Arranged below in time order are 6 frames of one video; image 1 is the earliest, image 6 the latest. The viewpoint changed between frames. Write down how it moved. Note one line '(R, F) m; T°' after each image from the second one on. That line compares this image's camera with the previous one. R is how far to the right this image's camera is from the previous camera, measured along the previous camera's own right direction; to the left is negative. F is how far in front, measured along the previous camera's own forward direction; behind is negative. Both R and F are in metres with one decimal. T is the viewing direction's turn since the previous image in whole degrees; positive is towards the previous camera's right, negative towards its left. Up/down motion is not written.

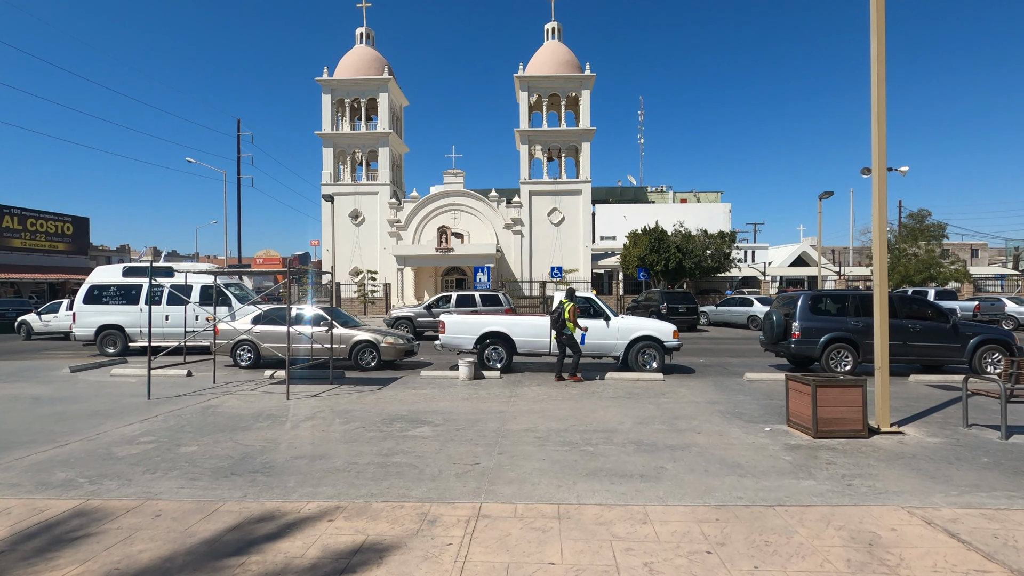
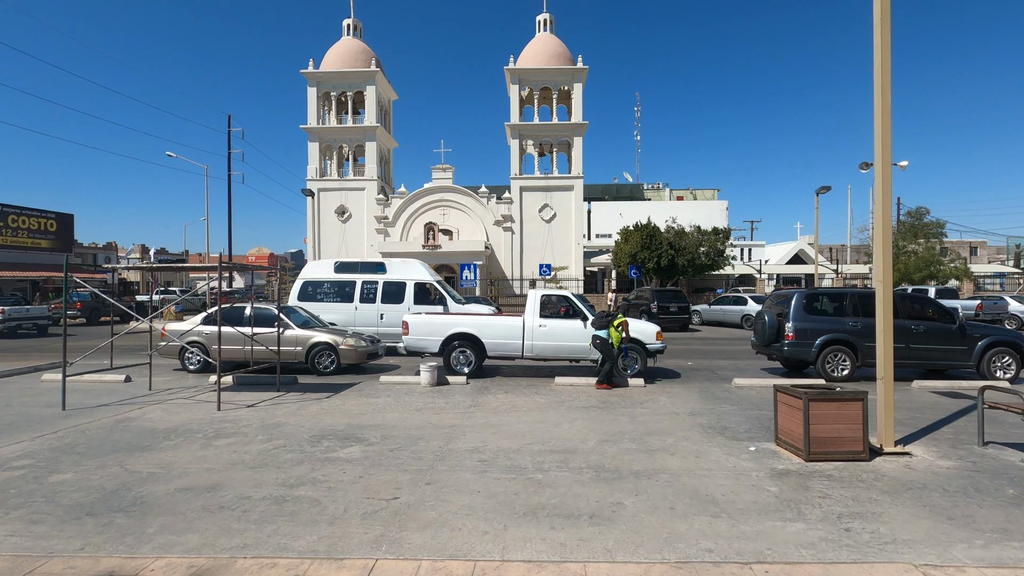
(+0.6, +1.0) m; 0°
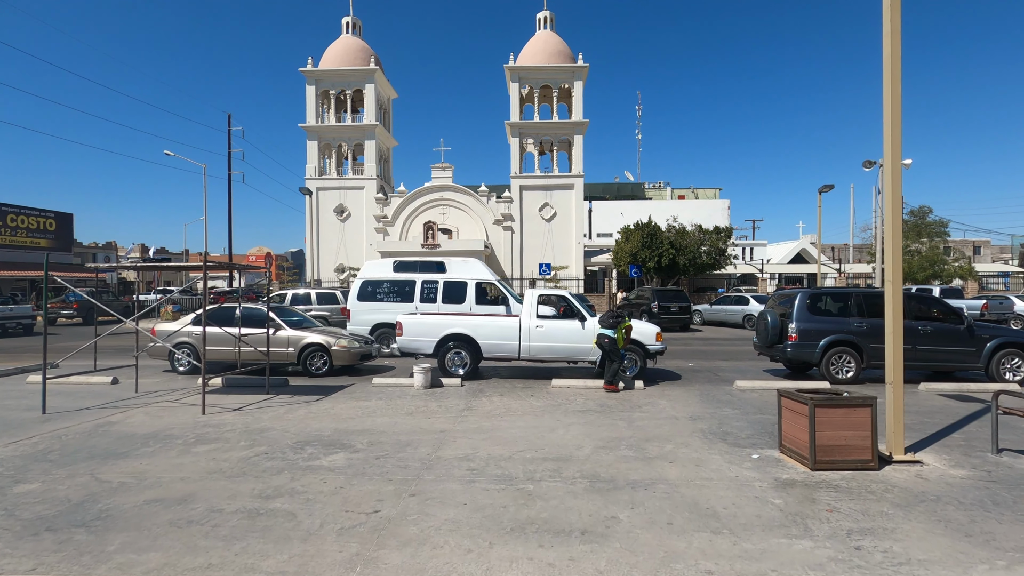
(+0.1, +0.3) m; 0°
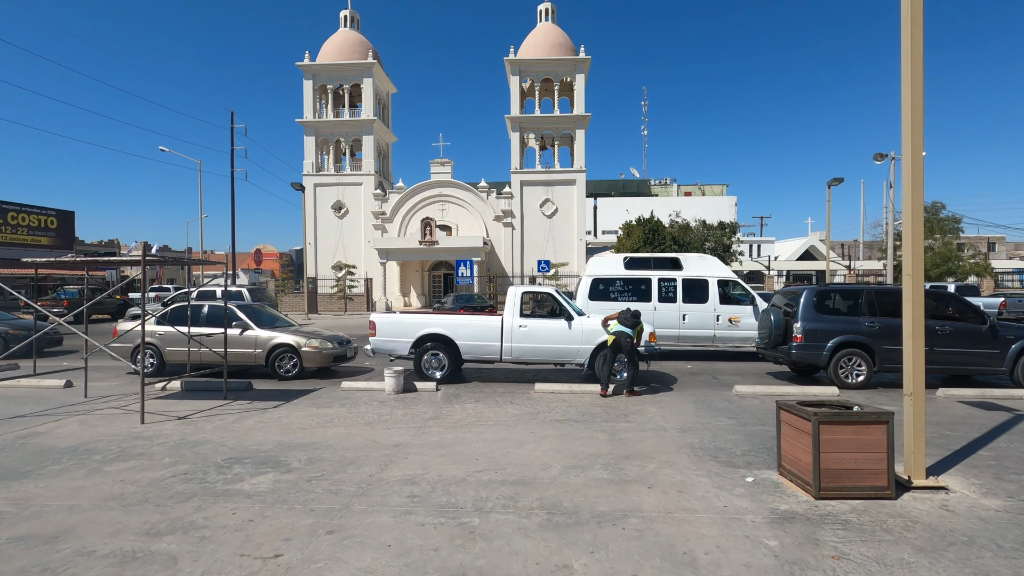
(+0.5, +0.8) m; -1°
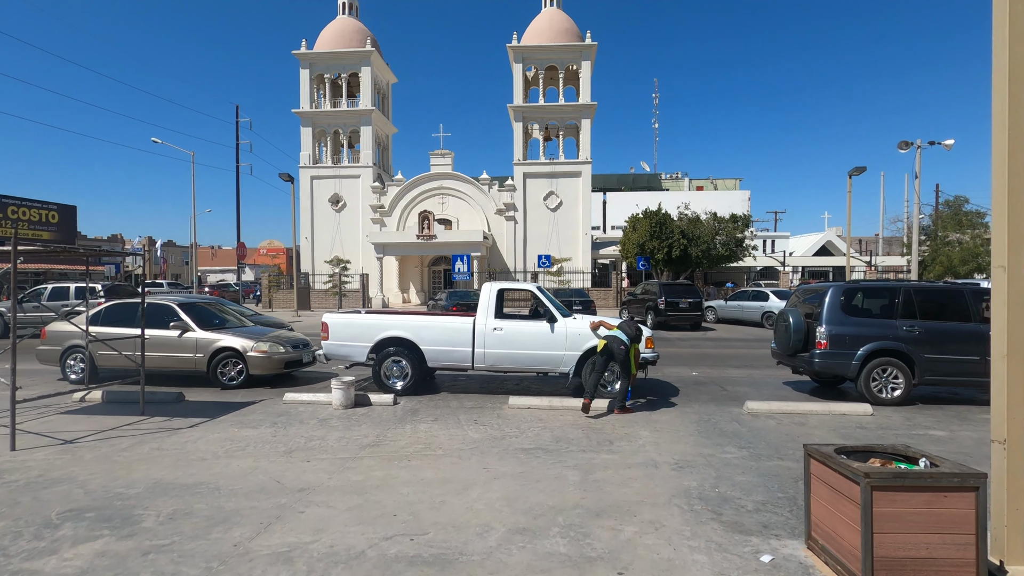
(+0.6, +1.4) m; -1°
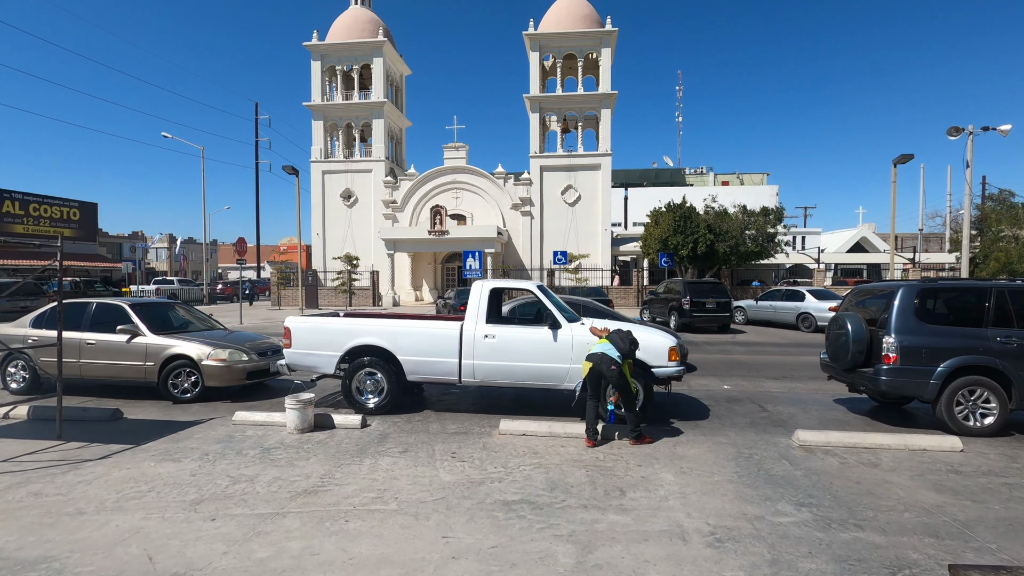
(+0.4, +1.5) m; -2°
